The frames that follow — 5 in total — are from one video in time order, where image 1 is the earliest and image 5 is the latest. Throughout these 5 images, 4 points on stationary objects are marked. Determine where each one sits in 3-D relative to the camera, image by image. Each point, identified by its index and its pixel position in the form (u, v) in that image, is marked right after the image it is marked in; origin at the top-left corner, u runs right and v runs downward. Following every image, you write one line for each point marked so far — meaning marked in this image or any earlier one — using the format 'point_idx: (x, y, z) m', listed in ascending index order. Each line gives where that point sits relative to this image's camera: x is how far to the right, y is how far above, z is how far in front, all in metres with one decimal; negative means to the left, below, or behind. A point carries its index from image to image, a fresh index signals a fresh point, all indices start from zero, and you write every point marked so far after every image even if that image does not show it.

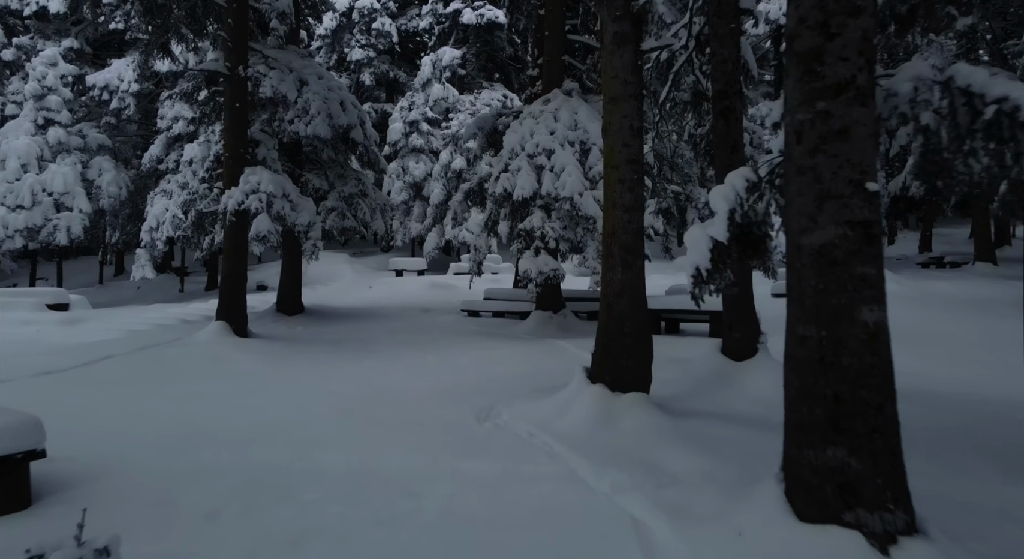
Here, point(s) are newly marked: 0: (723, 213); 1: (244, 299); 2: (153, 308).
0: (+1.4, +0.4, +4.6) m
1: (-5.1, -0.4, +13.4) m
2: (-9.8, -0.8, +19.1) m
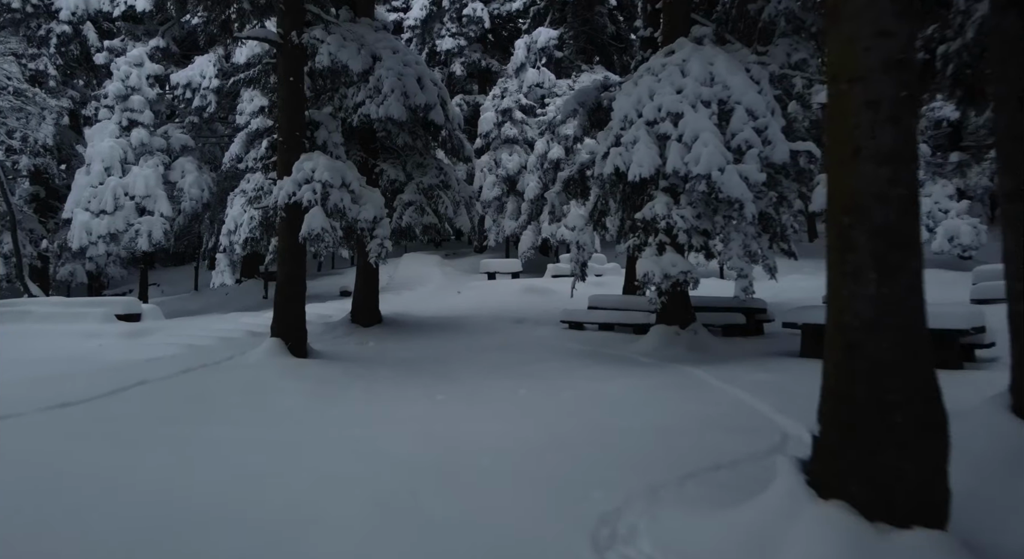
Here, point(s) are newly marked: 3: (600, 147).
0: (+1.8, +0.4, +1.5) m
1: (-3.3, -0.5, +11.2) m
2: (-7.1, -1.0, +17.5) m
3: (+1.3, +1.9, +10.4) m
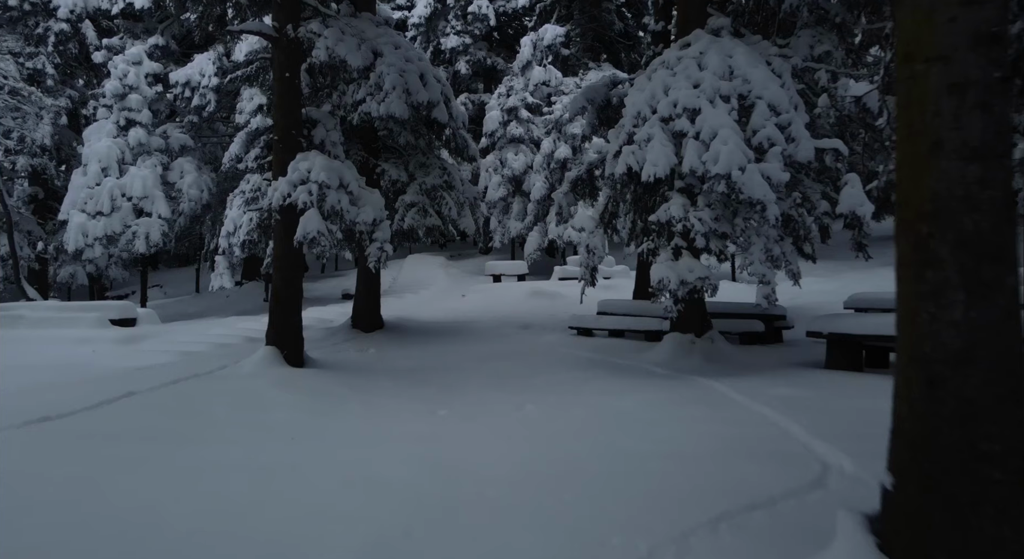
0: (+1.8, +0.3, +1.0) m
1: (-3.2, -0.6, +10.7) m
2: (-7.0, -1.0, +17.0) m
3: (+1.4, +1.9, +9.8) m
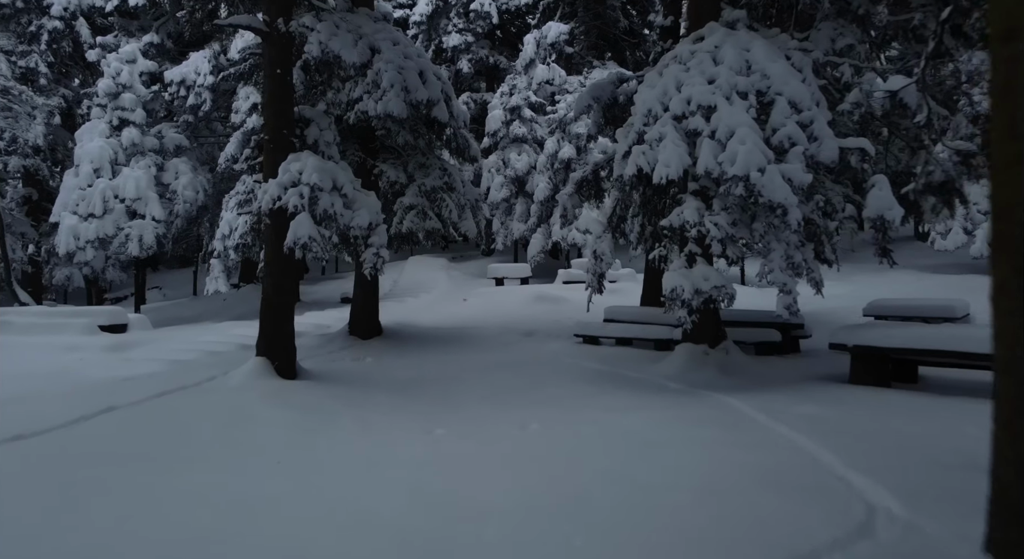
0: (+1.8, +0.2, +0.4) m
1: (-3.2, -0.7, +10.1) m
2: (-6.9, -1.1, +16.5) m
3: (+1.4, +1.8, +9.3) m
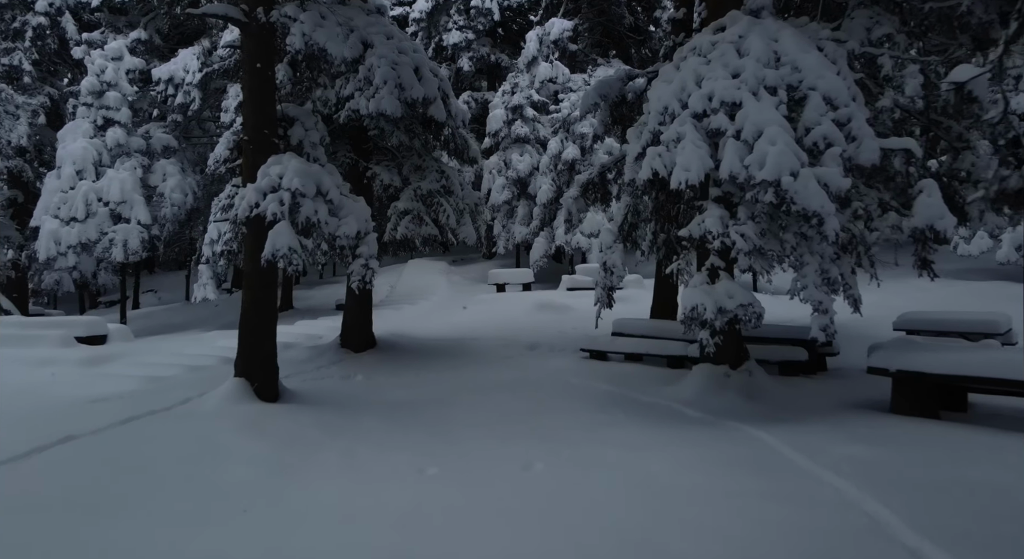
0: (+1.8, 0.0, -0.4) m
1: (-3.2, -0.9, +9.3) m
2: (-6.9, -1.3, +15.7) m
3: (+1.4, +1.6, +8.4) m
